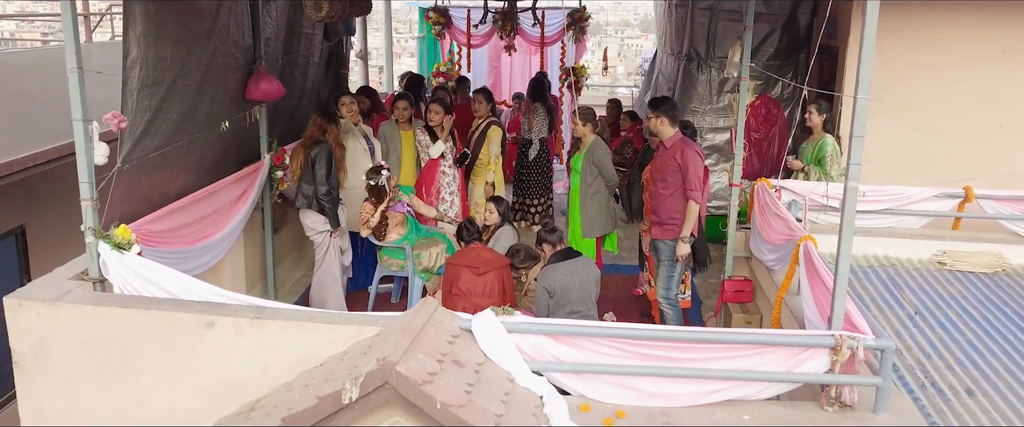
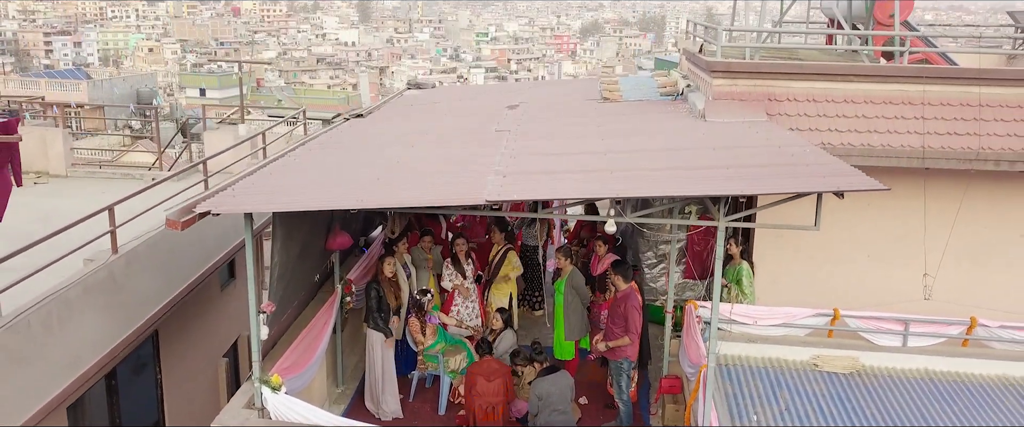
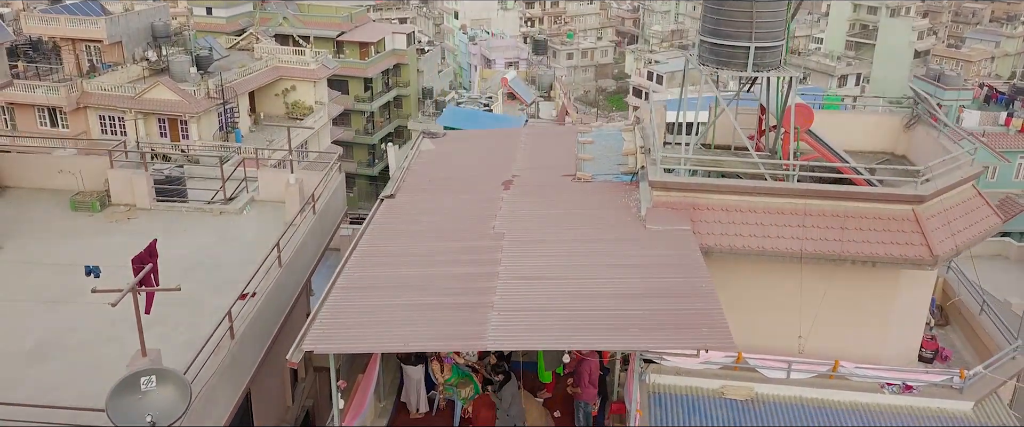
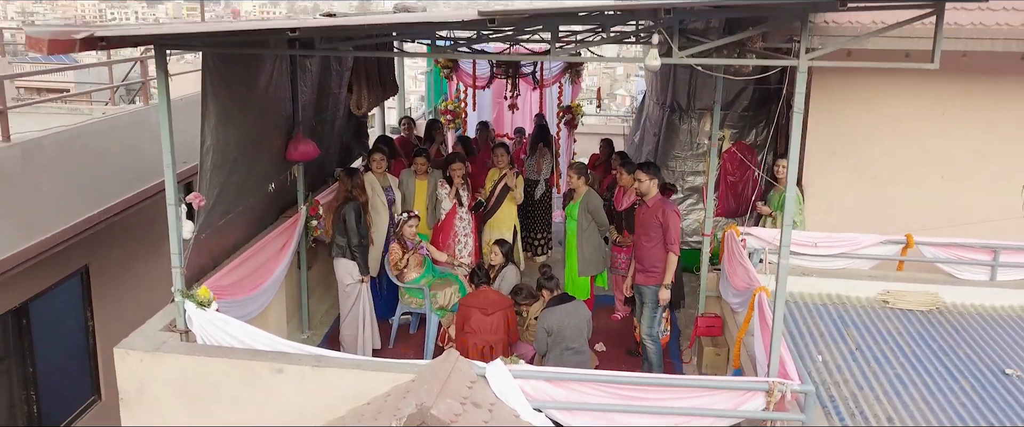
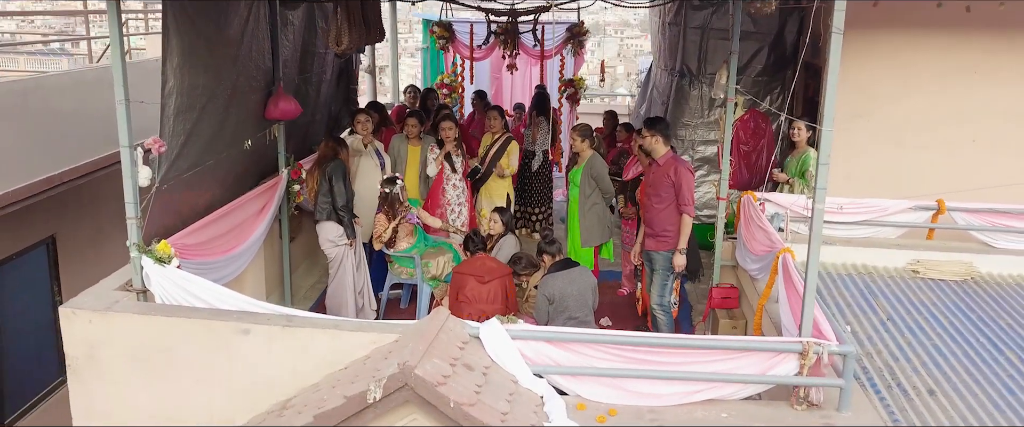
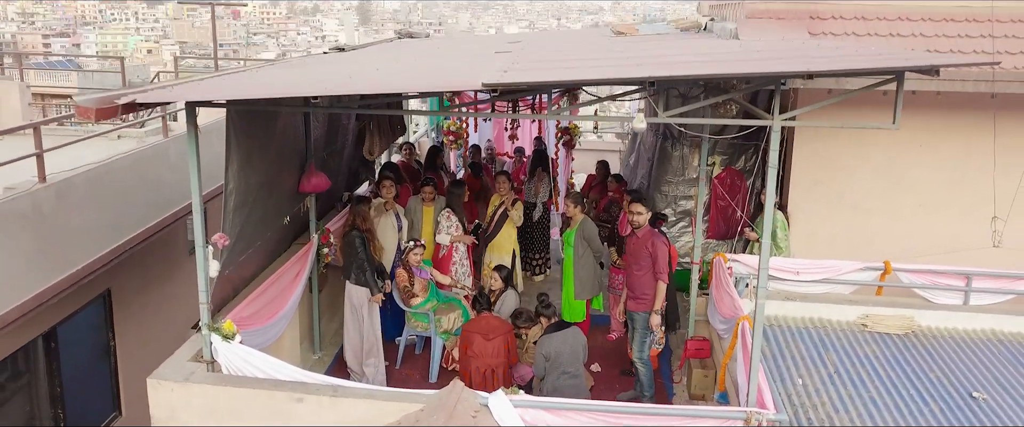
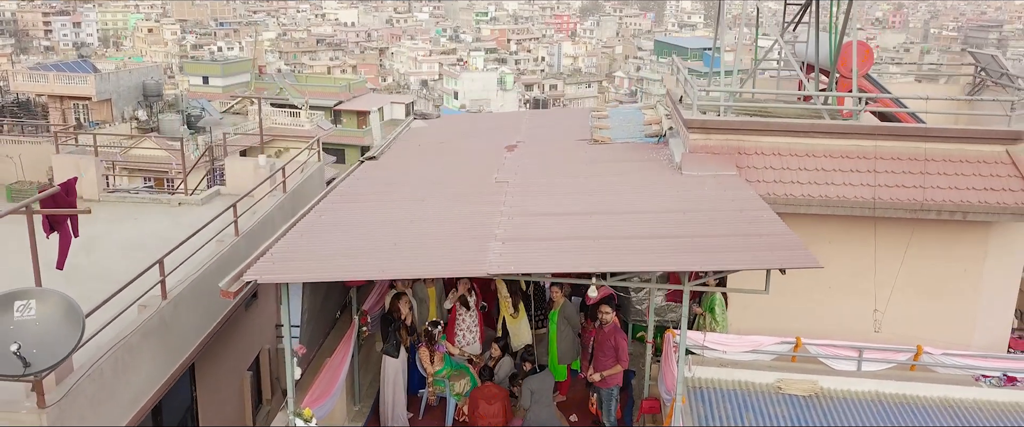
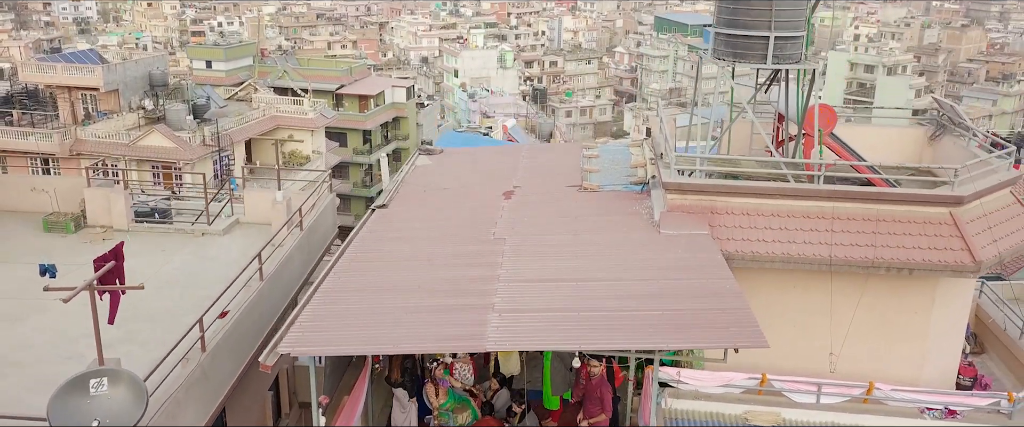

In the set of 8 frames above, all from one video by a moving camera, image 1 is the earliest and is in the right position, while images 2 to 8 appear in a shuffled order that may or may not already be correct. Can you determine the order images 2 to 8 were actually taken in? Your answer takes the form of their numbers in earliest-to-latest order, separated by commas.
5, 4, 6, 2, 7, 8, 3
